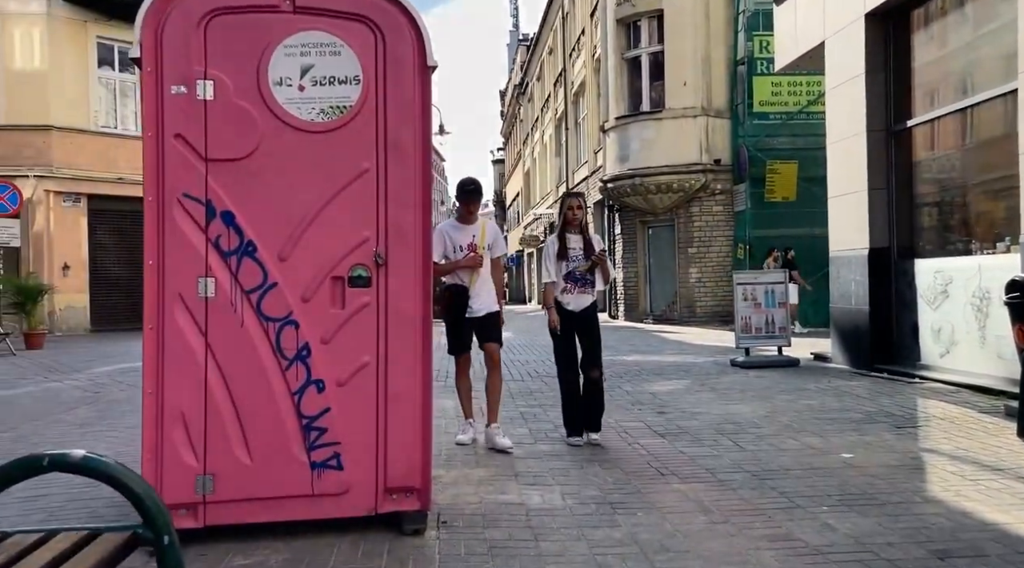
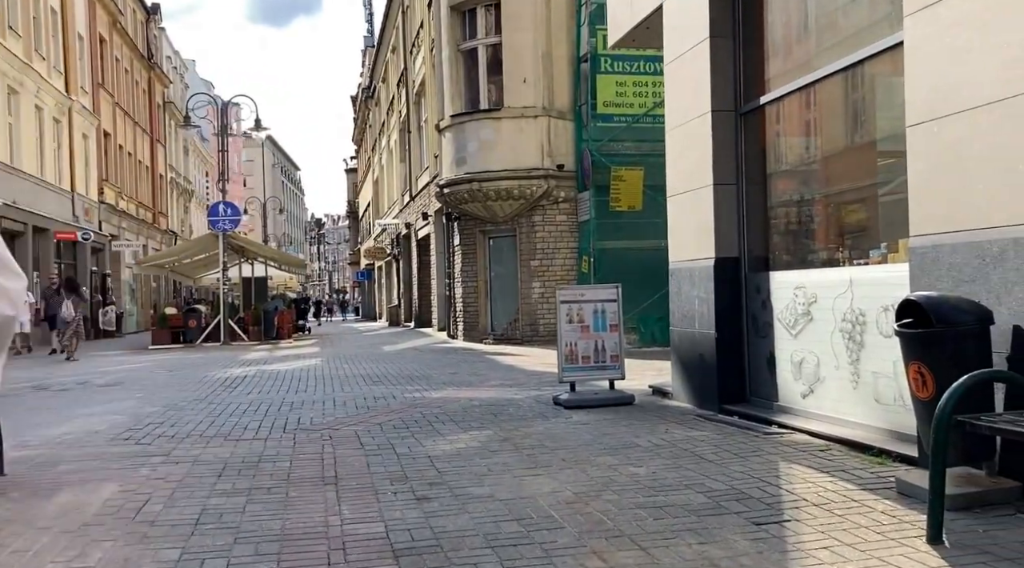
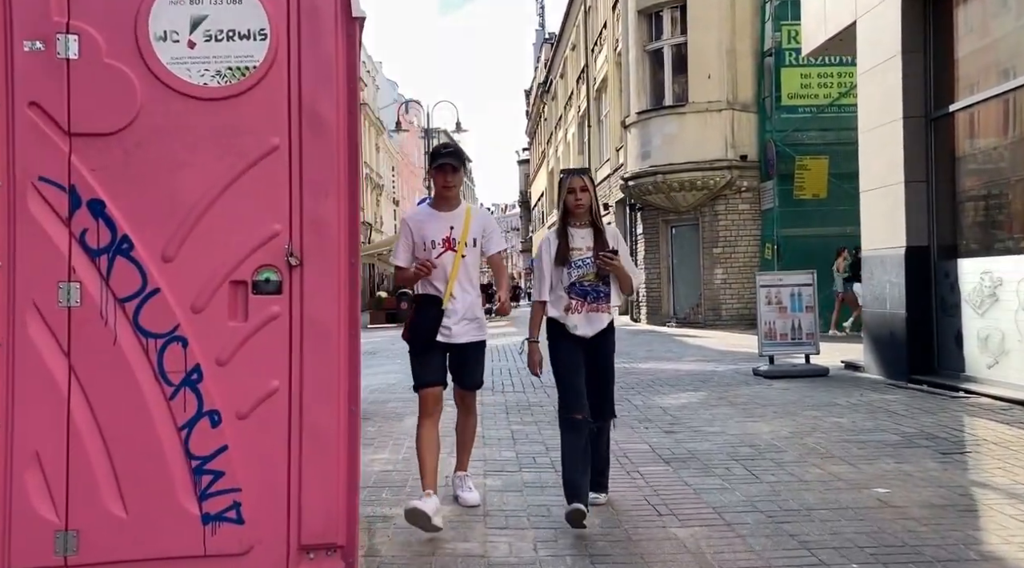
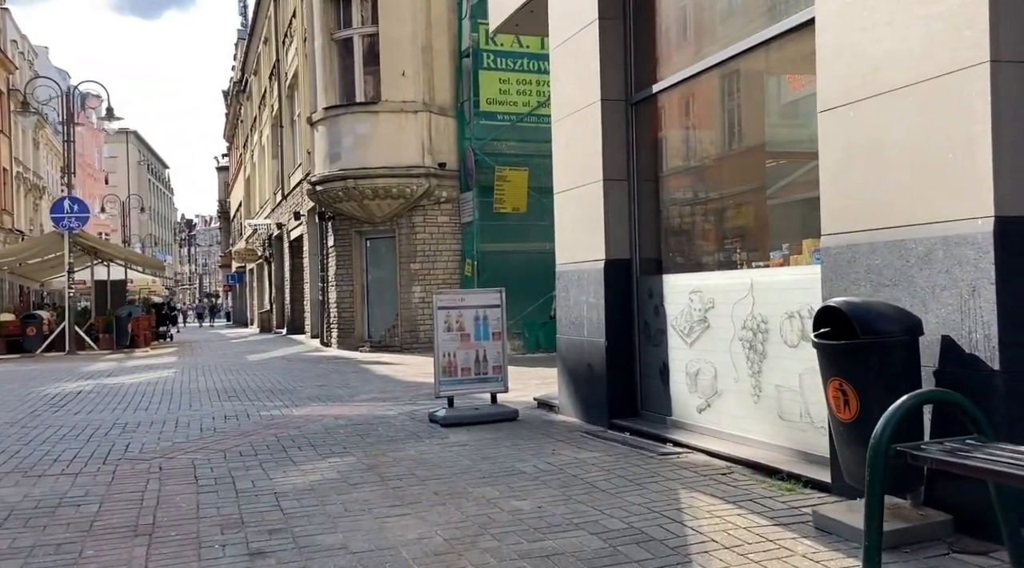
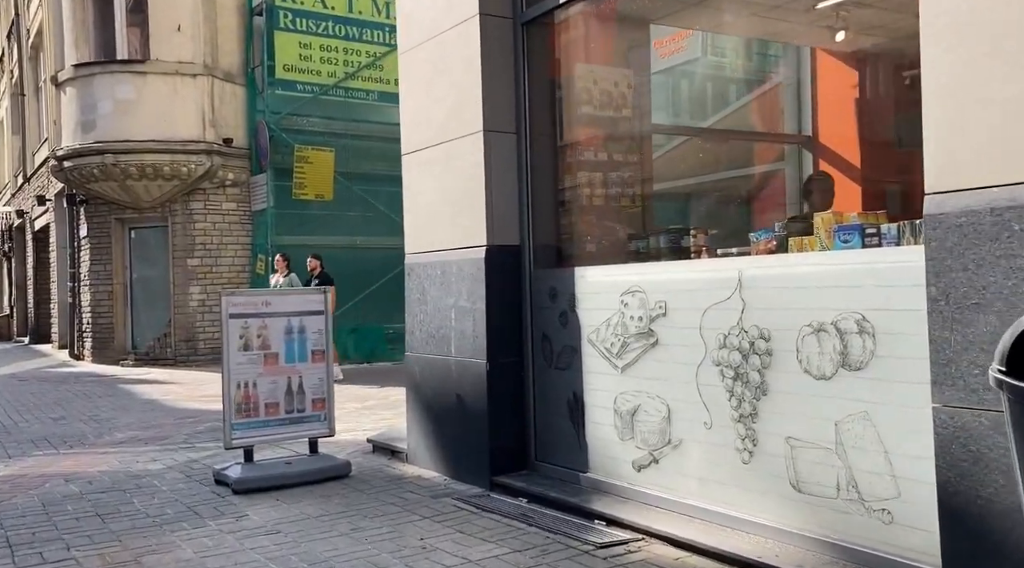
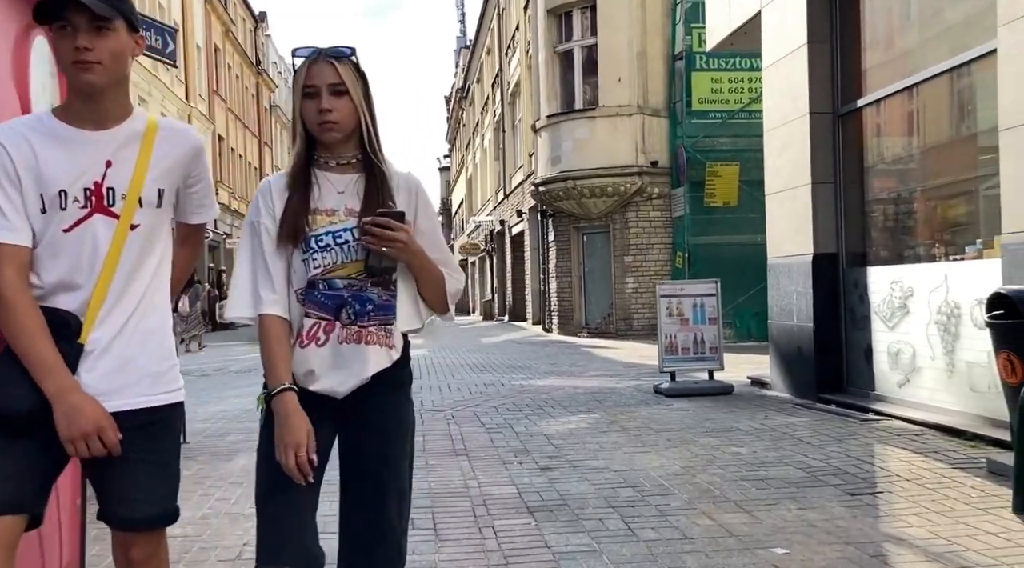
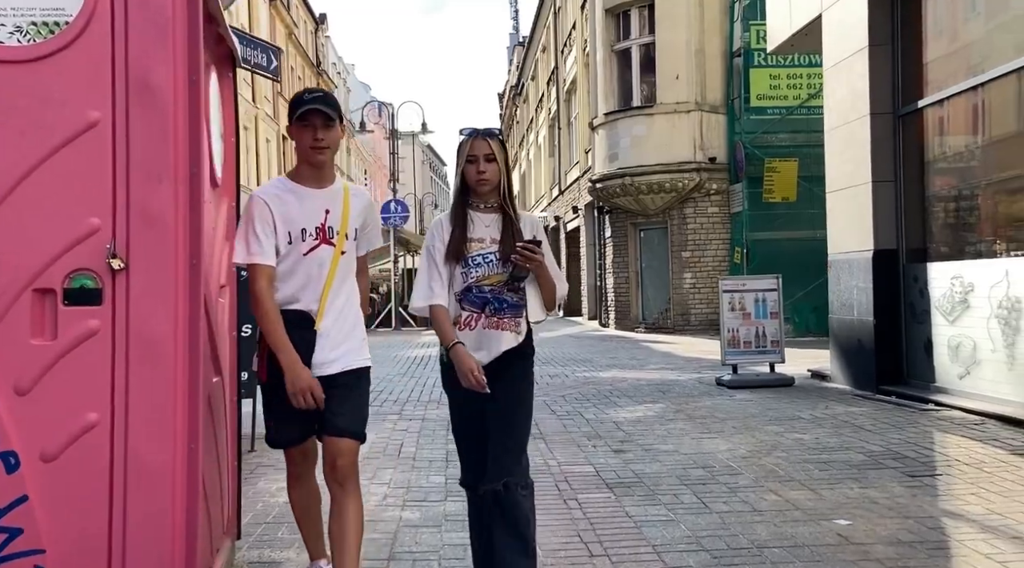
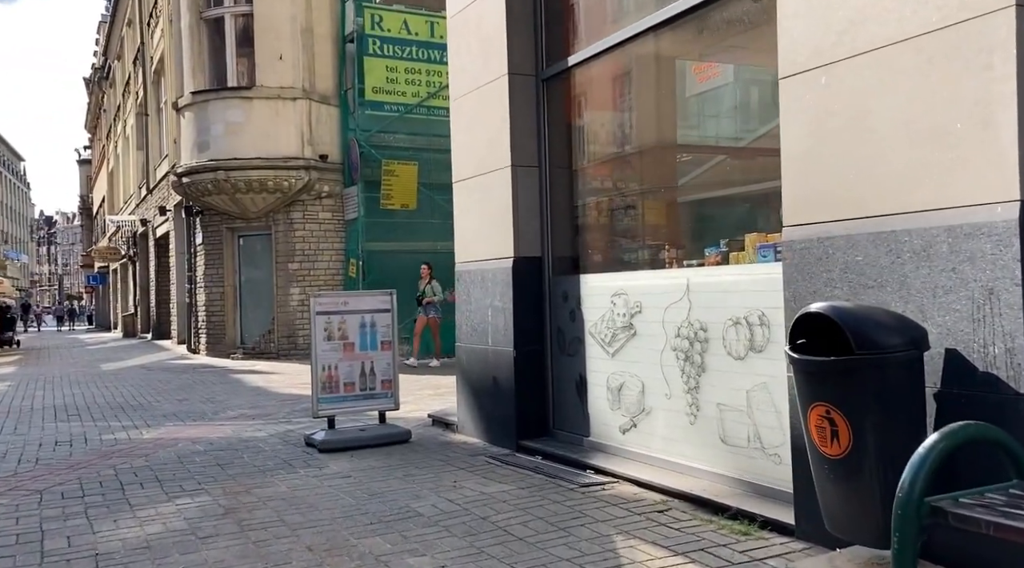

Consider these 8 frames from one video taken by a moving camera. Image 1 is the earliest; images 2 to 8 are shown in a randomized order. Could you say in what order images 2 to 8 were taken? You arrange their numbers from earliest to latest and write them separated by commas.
3, 7, 6, 2, 4, 8, 5
